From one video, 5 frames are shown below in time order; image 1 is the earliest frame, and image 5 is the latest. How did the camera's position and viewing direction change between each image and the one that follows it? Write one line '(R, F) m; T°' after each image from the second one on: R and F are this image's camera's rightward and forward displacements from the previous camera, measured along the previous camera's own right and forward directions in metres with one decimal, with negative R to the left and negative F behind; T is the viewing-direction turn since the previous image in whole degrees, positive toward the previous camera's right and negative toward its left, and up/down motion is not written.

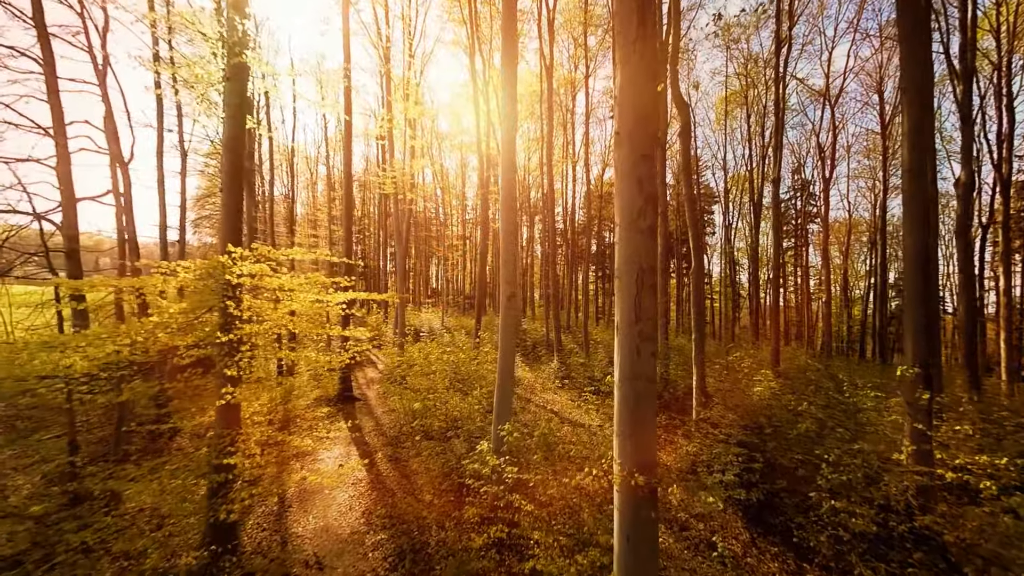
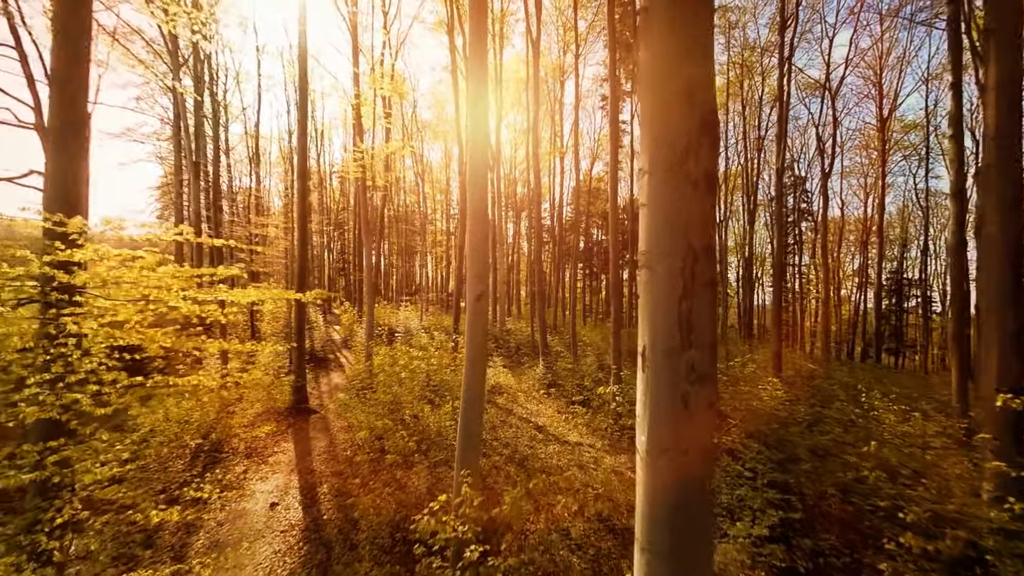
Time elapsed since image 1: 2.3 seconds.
(+0.2, +1.3) m; +2°
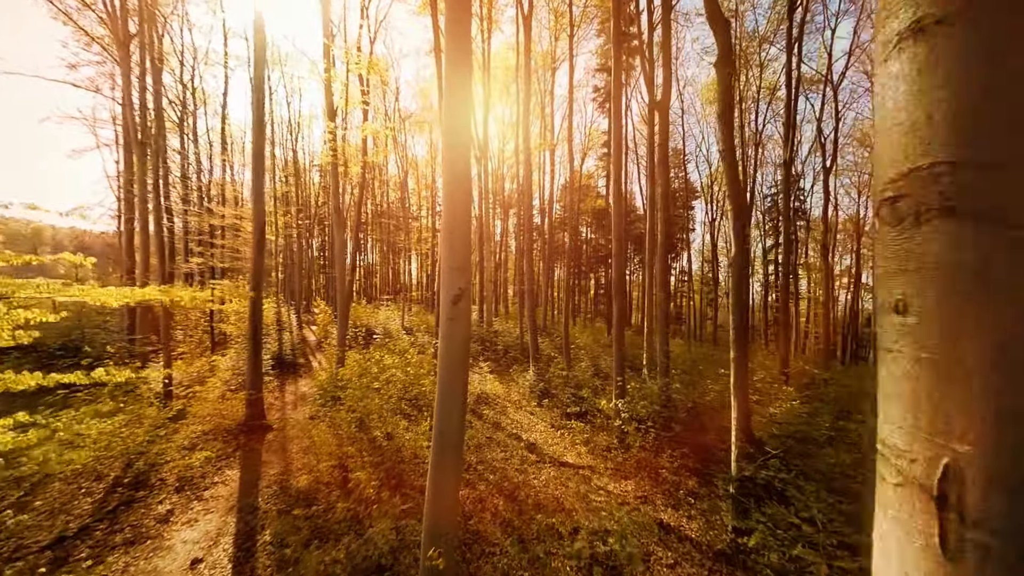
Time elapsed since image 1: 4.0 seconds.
(0.0, +1.2) m; +2°
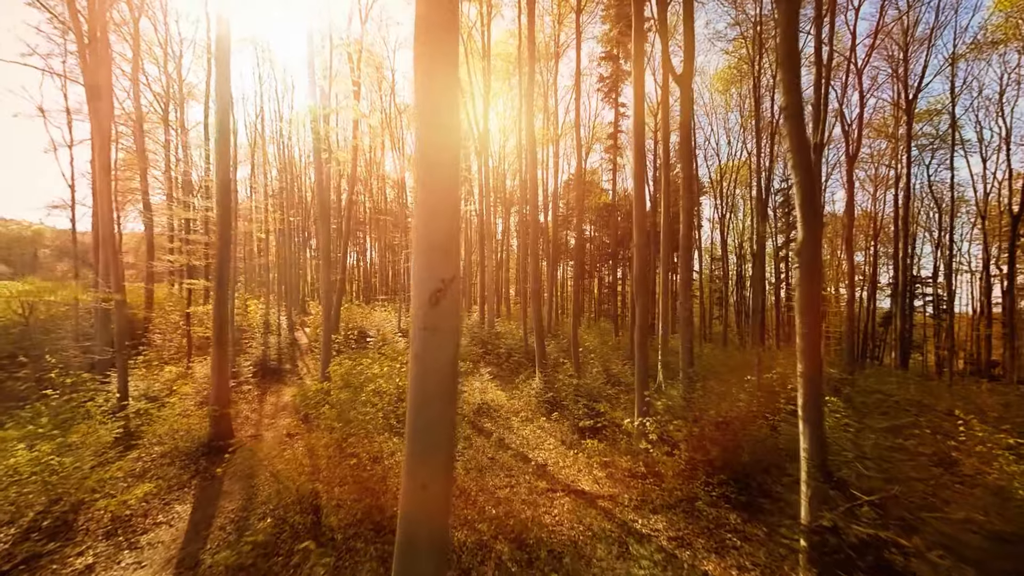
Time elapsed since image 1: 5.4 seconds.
(-0.1, +1.2) m; 0°
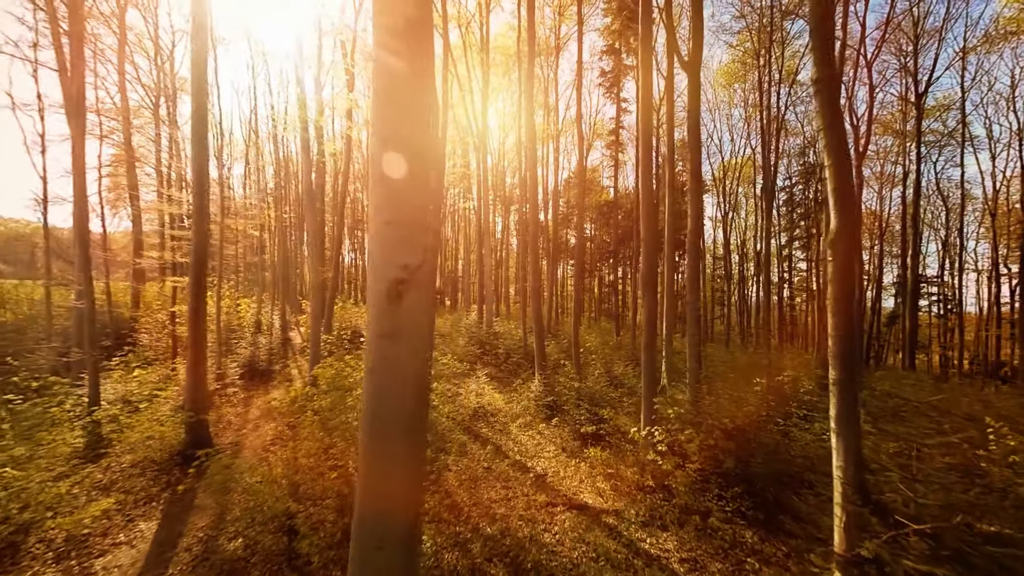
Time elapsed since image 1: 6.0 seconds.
(0.0, +0.5) m; 0°
